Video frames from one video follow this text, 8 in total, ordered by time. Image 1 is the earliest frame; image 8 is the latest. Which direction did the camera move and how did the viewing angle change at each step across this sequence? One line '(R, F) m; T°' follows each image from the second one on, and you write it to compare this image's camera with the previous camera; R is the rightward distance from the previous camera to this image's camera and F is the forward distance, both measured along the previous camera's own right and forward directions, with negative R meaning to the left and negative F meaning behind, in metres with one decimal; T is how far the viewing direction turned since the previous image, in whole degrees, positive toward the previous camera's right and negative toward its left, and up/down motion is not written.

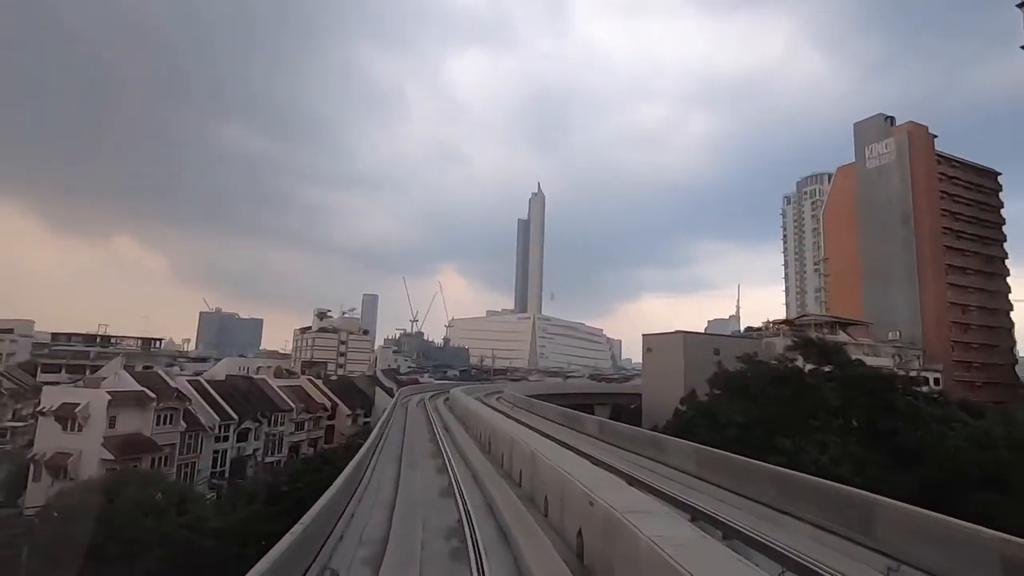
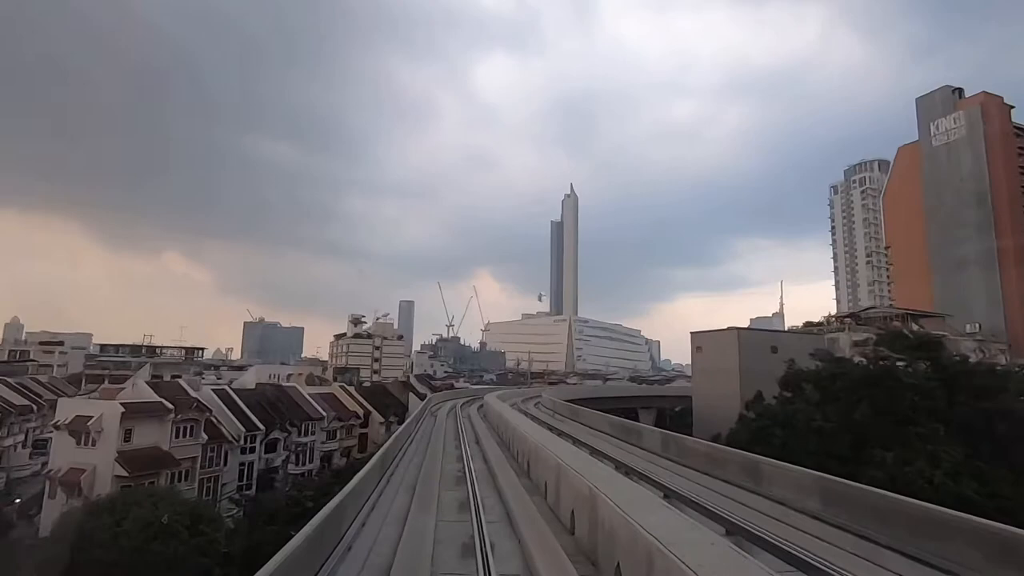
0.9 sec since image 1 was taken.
(-0.1, +1.9) m; -3°
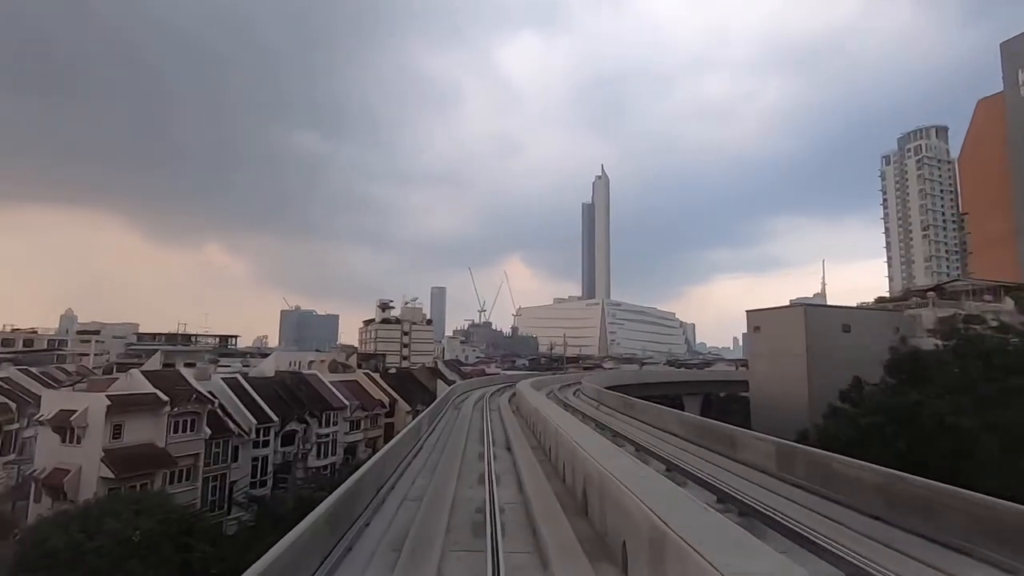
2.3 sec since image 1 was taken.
(-0.1, +2.8) m; -3°
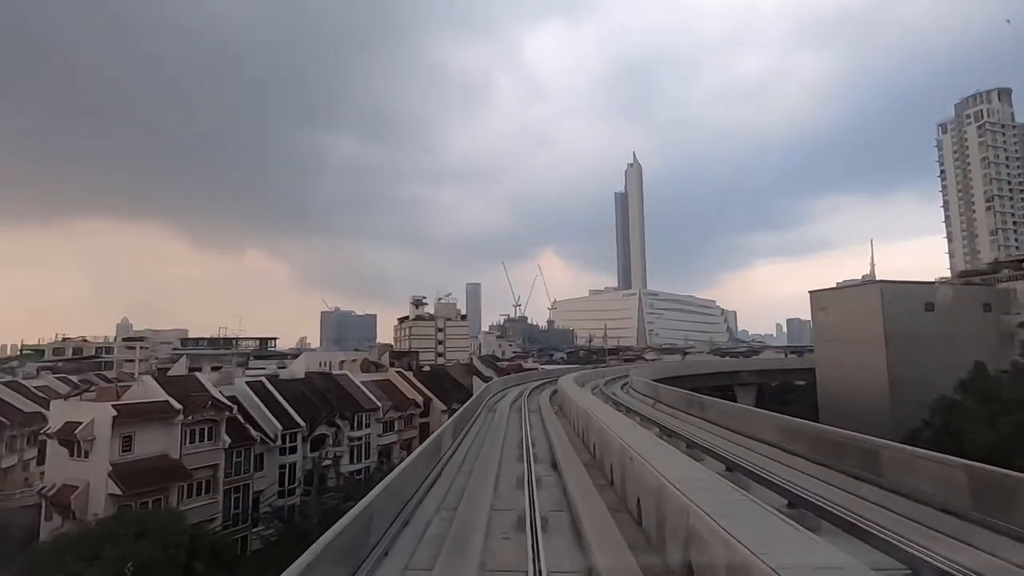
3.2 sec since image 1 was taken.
(-0.1, +2.0) m; -3°
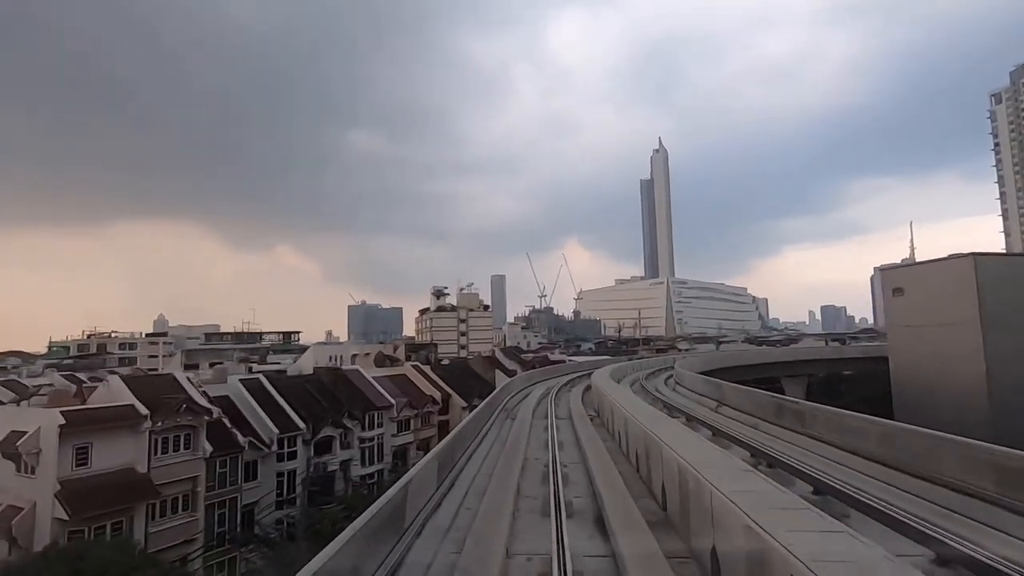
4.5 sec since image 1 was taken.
(+0.1, +2.9) m; -2°
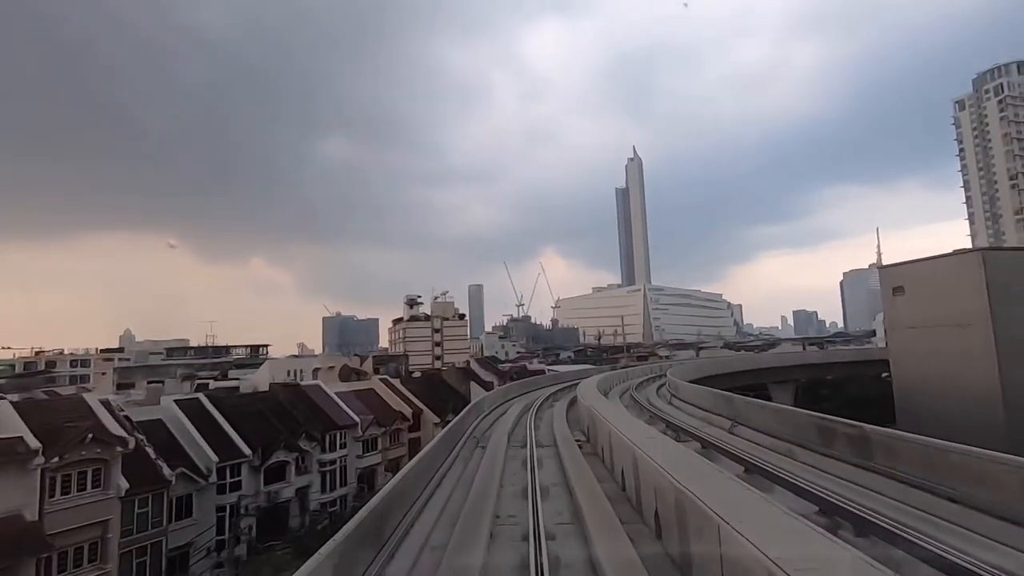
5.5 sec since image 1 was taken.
(+0.1, +2.2) m; +2°
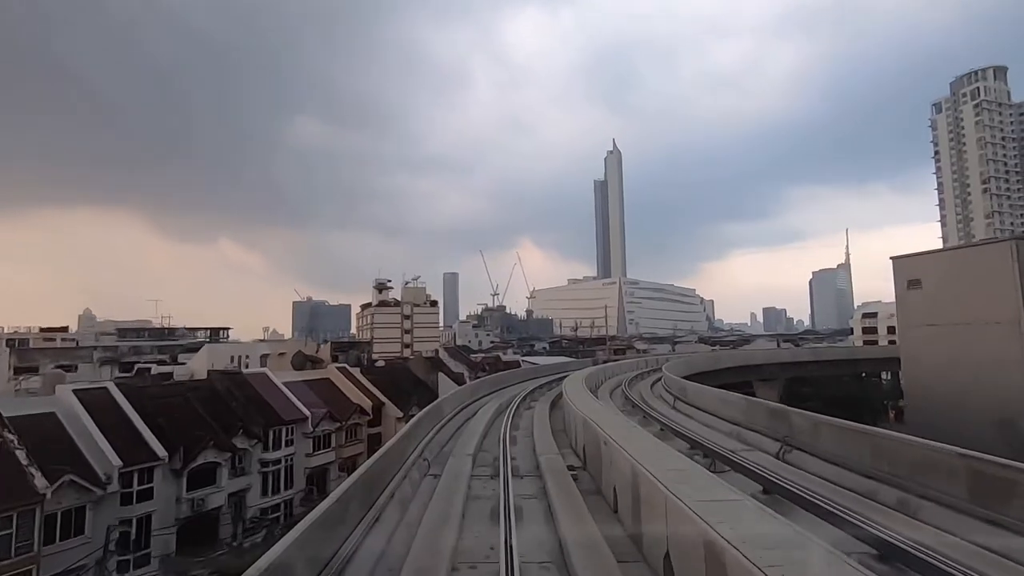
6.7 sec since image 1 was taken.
(0.0, +2.7) m; +2°
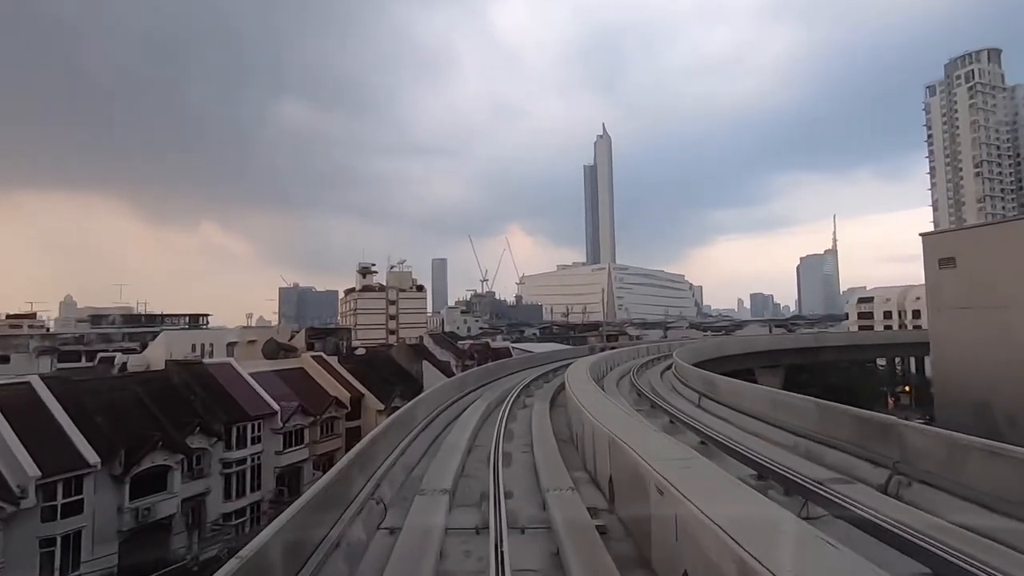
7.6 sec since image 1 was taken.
(0.0, +2.1) m; +1°
